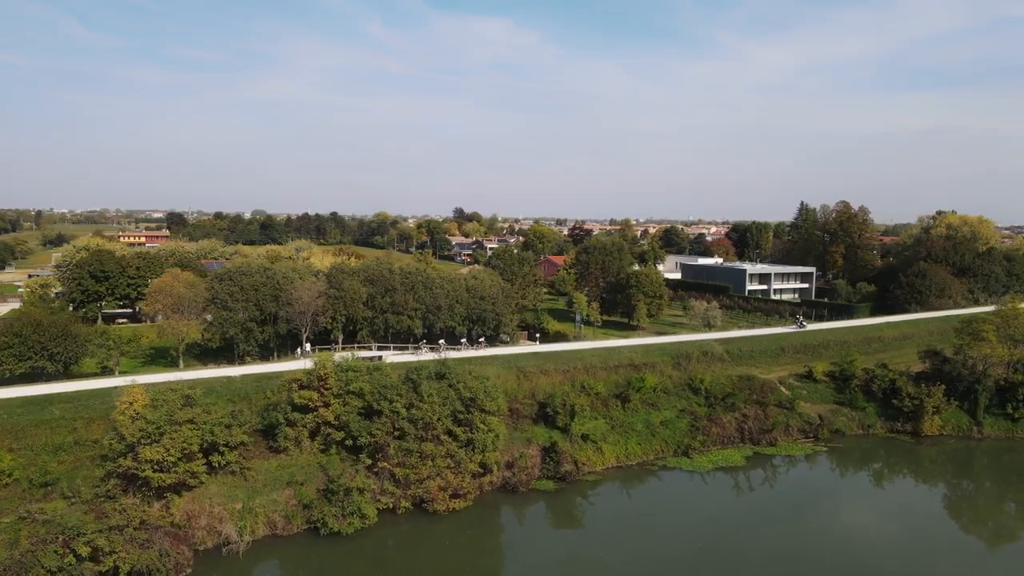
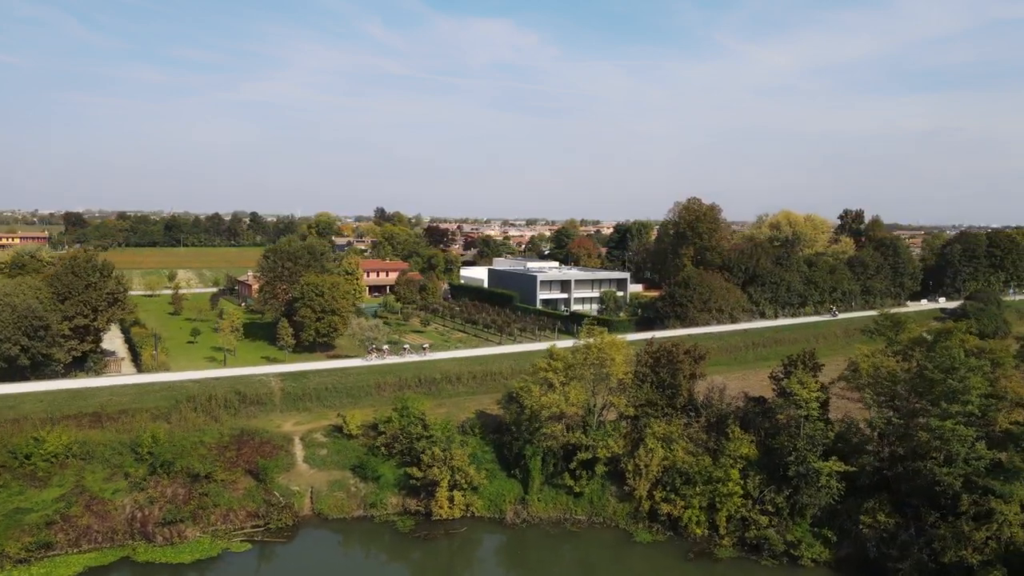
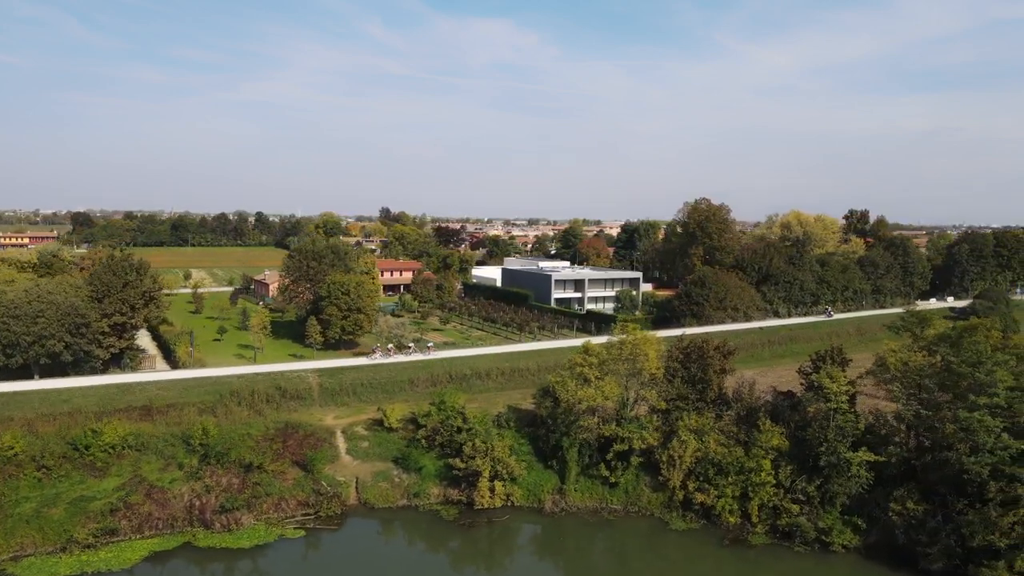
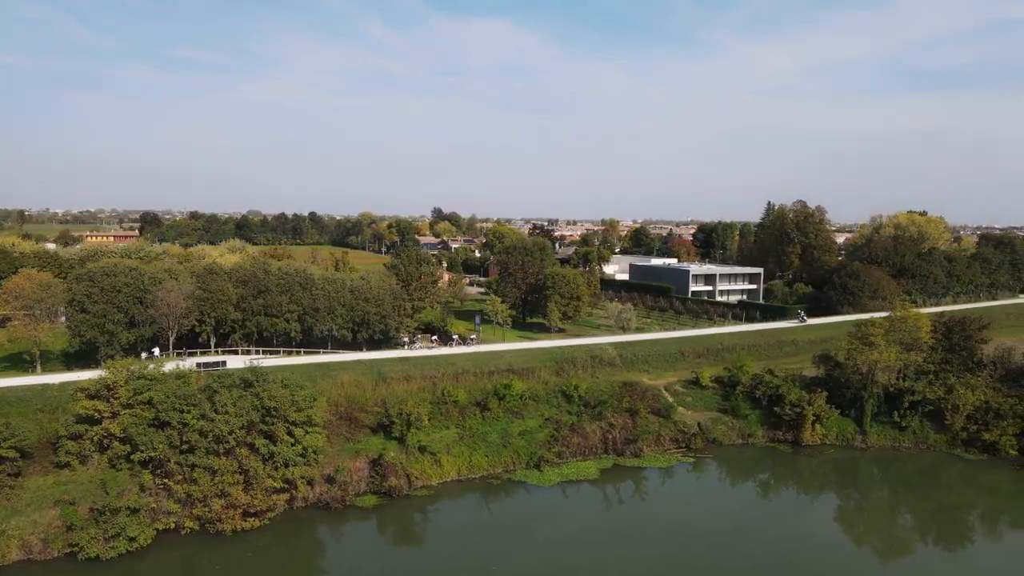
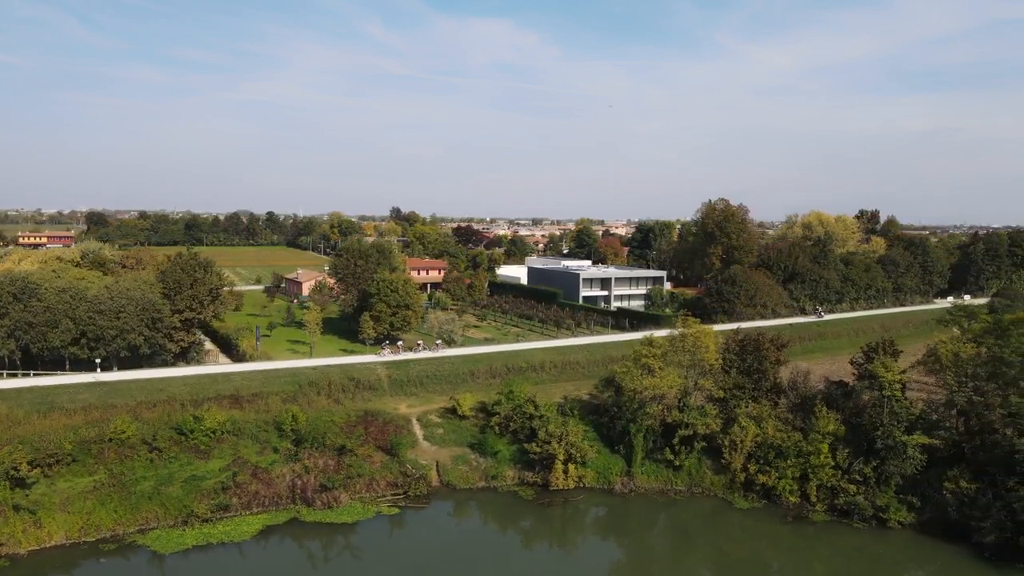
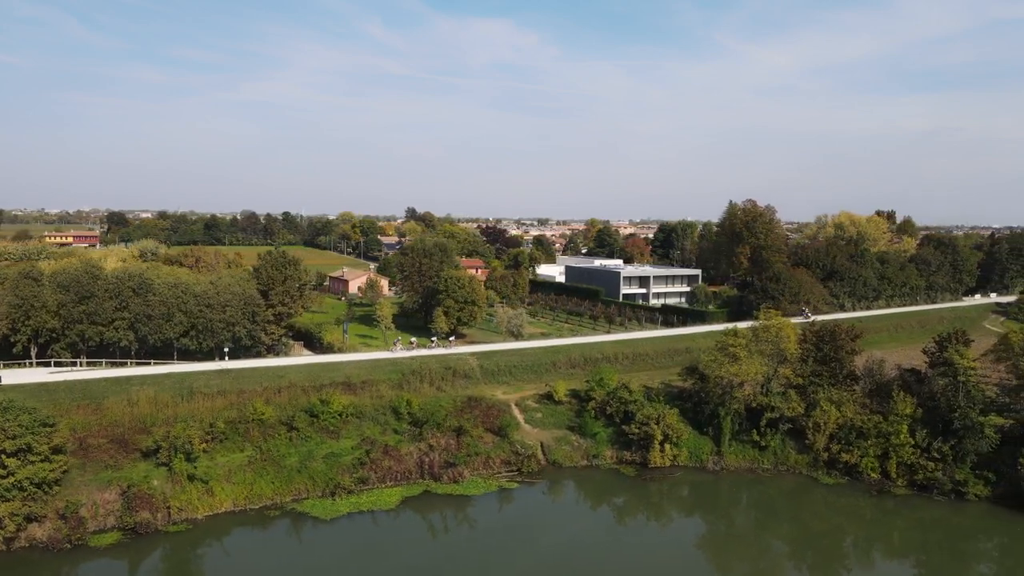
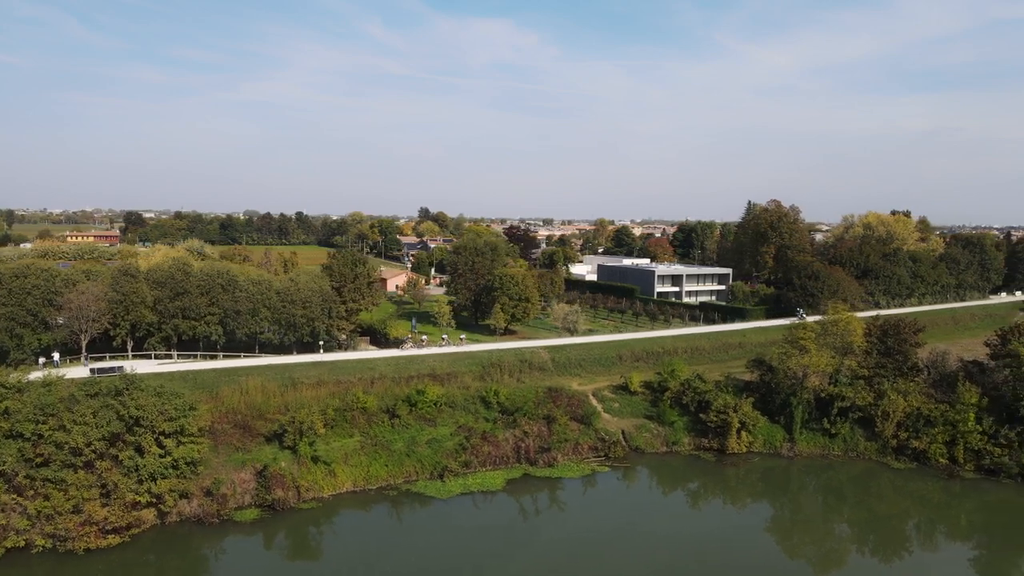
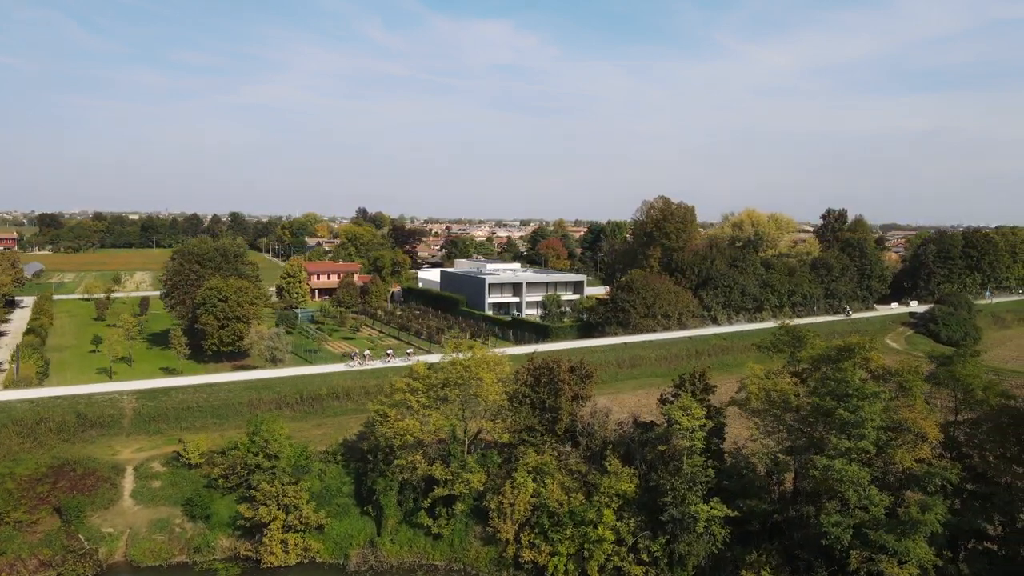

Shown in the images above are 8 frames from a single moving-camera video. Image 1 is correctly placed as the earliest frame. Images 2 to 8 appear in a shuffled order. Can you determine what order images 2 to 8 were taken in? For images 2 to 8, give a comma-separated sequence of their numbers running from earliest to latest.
4, 7, 6, 5, 3, 2, 8
